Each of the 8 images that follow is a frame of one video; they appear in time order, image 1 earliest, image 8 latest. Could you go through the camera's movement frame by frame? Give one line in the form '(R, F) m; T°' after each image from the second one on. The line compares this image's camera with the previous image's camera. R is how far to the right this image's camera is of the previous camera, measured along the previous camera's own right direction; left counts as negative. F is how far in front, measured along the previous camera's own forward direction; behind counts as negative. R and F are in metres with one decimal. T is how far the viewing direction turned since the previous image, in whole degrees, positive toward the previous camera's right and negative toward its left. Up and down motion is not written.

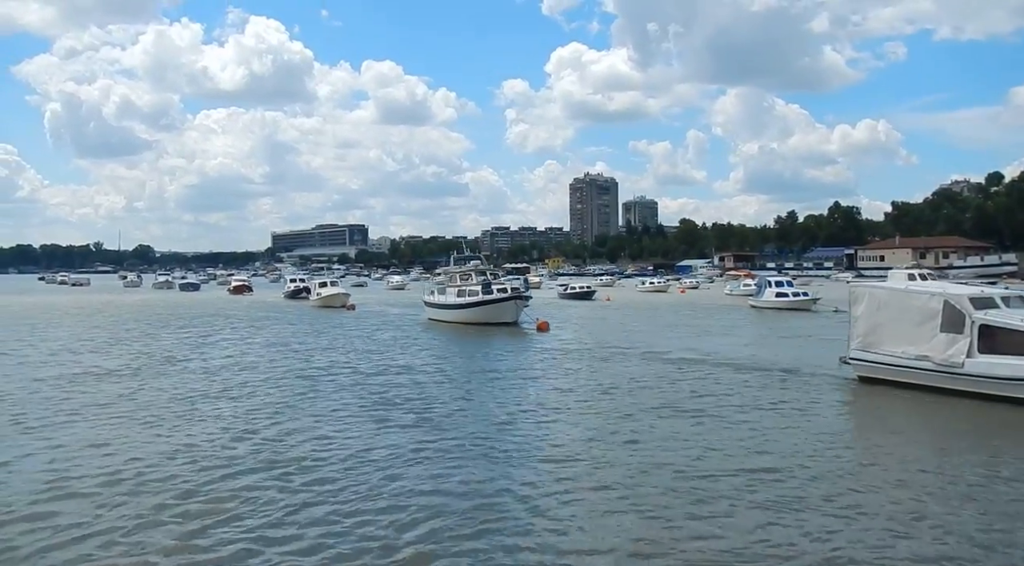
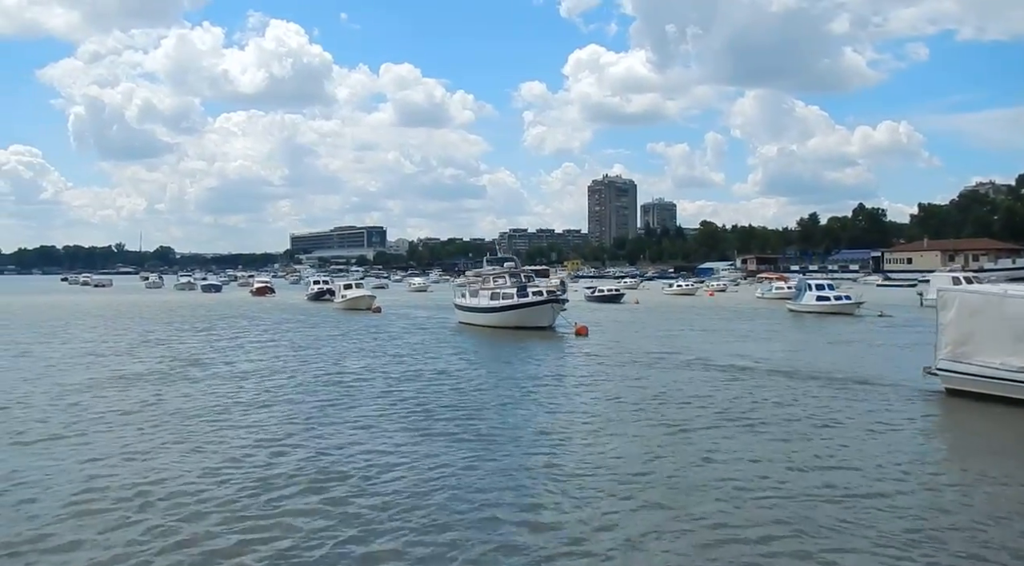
(-0.7, +1.1) m; -1°
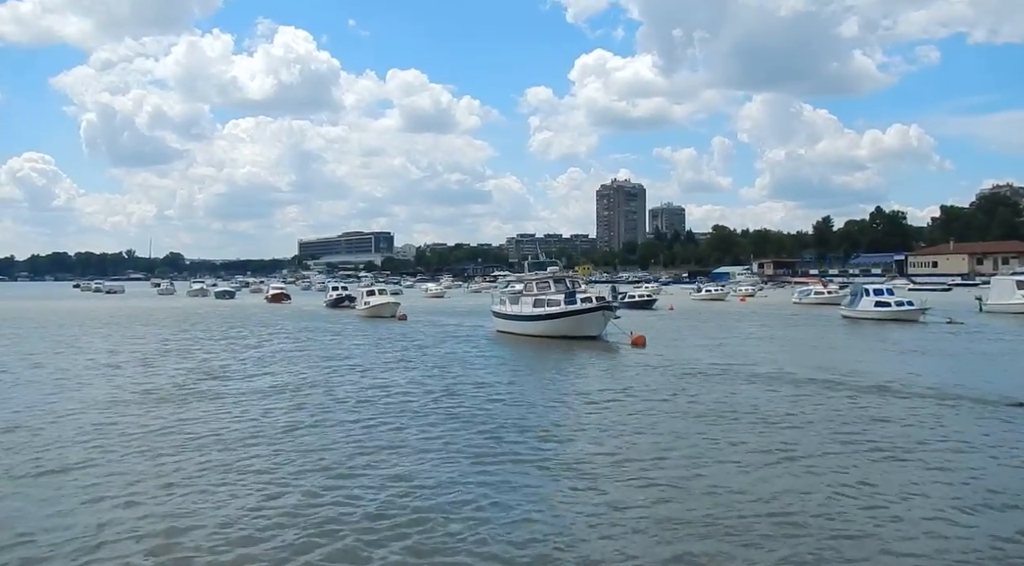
(-1.5, +2.4) m; -1°
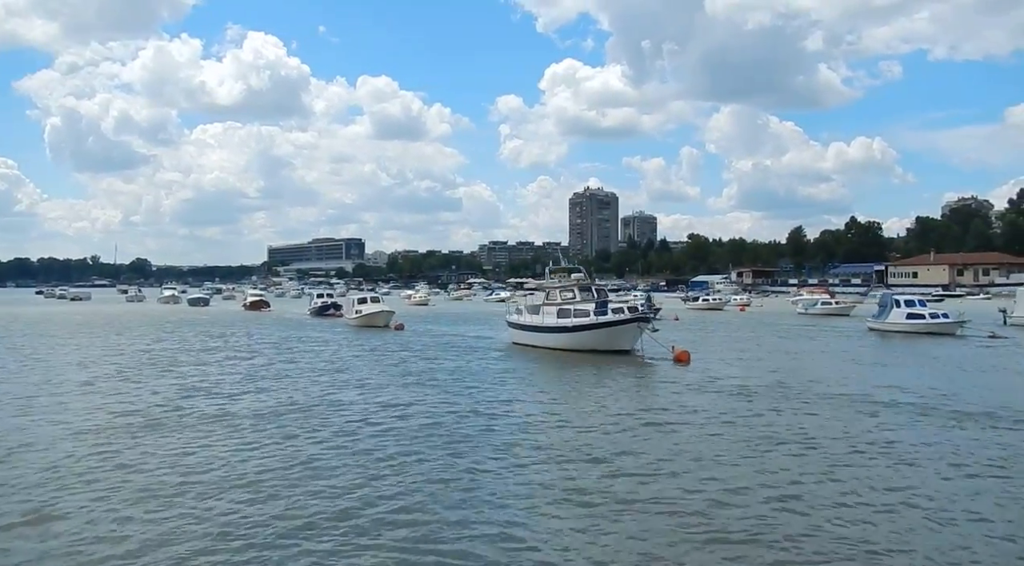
(-1.9, +2.7) m; +2°
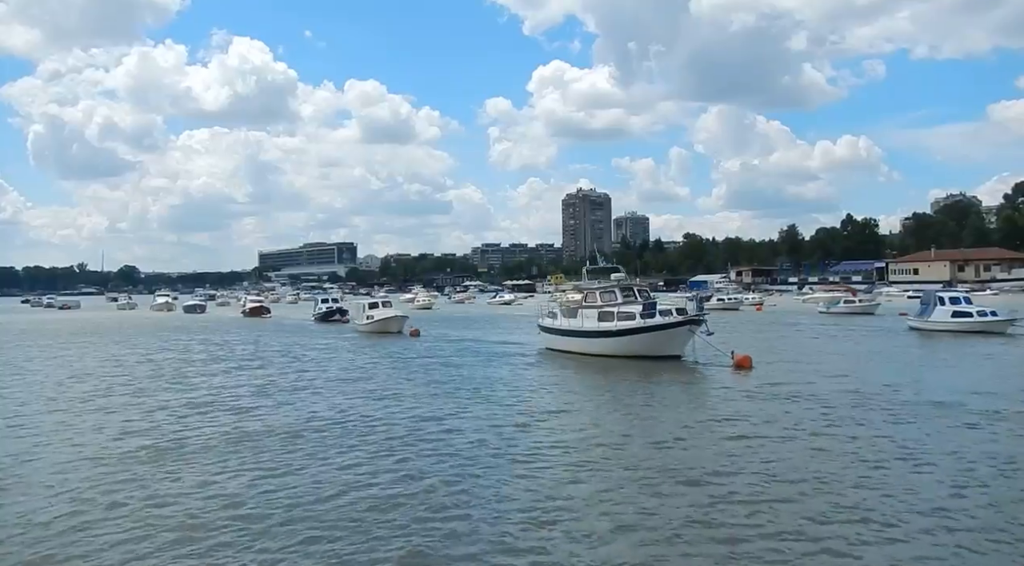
(-1.6, +1.8) m; +1°
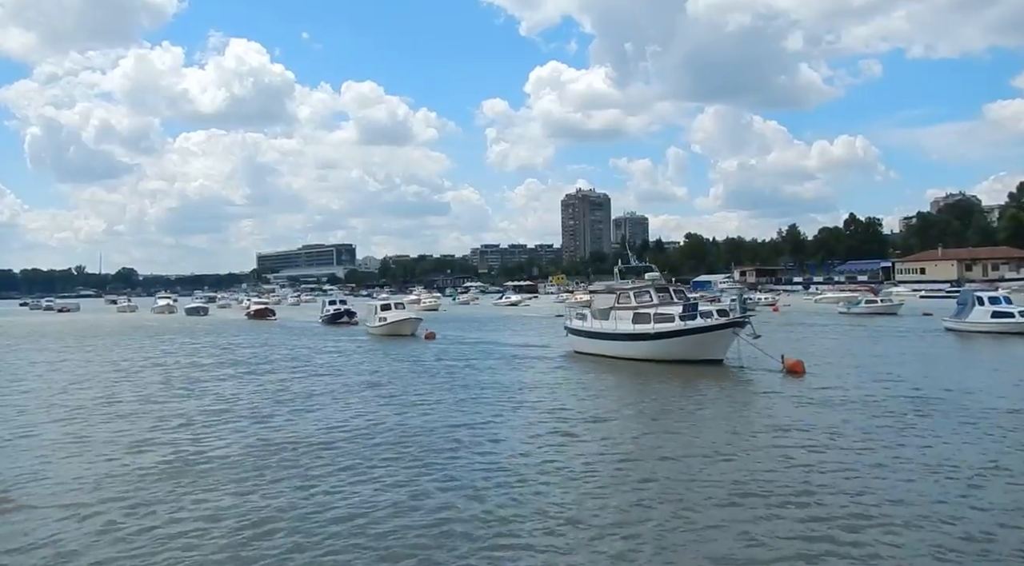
(-1.1, +1.3) m; 0°
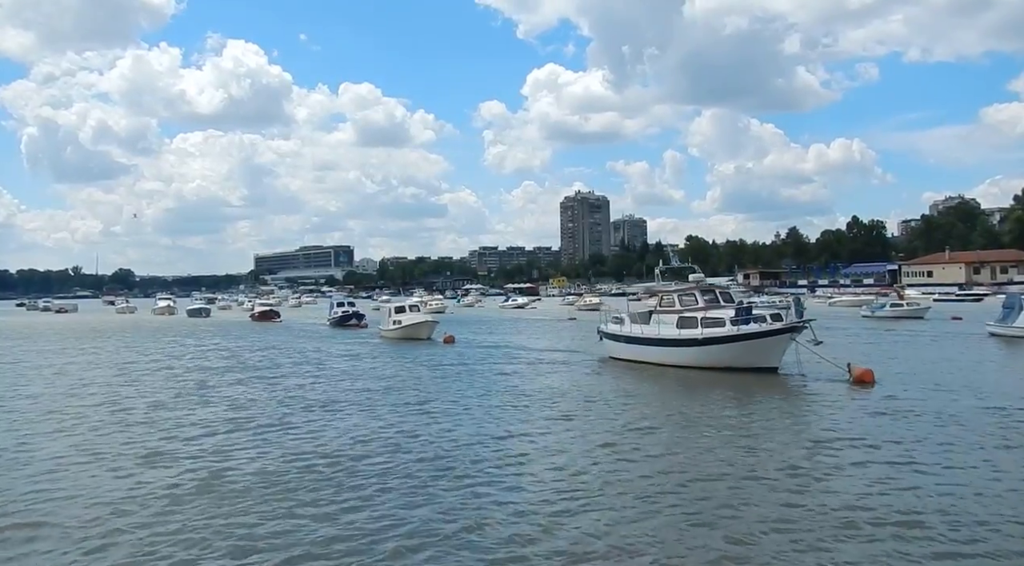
(-1.3, +1.5) m; 0°
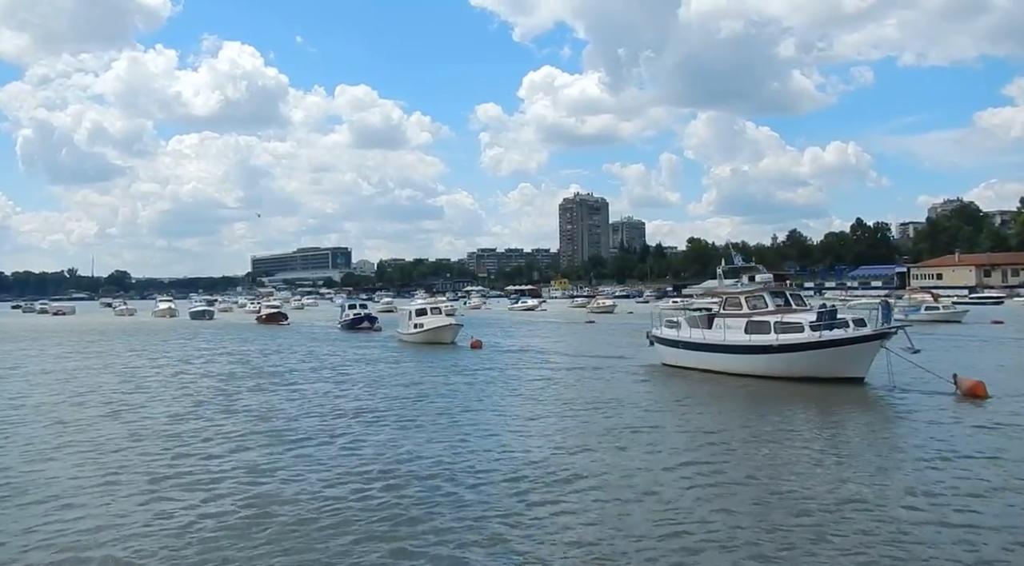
(-1.7, +2.0) m; 0°
